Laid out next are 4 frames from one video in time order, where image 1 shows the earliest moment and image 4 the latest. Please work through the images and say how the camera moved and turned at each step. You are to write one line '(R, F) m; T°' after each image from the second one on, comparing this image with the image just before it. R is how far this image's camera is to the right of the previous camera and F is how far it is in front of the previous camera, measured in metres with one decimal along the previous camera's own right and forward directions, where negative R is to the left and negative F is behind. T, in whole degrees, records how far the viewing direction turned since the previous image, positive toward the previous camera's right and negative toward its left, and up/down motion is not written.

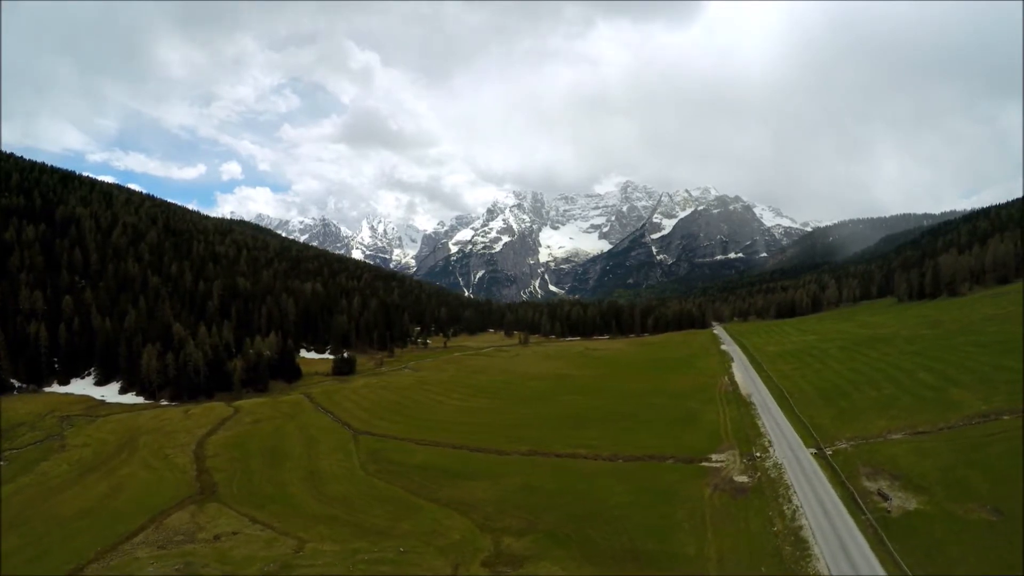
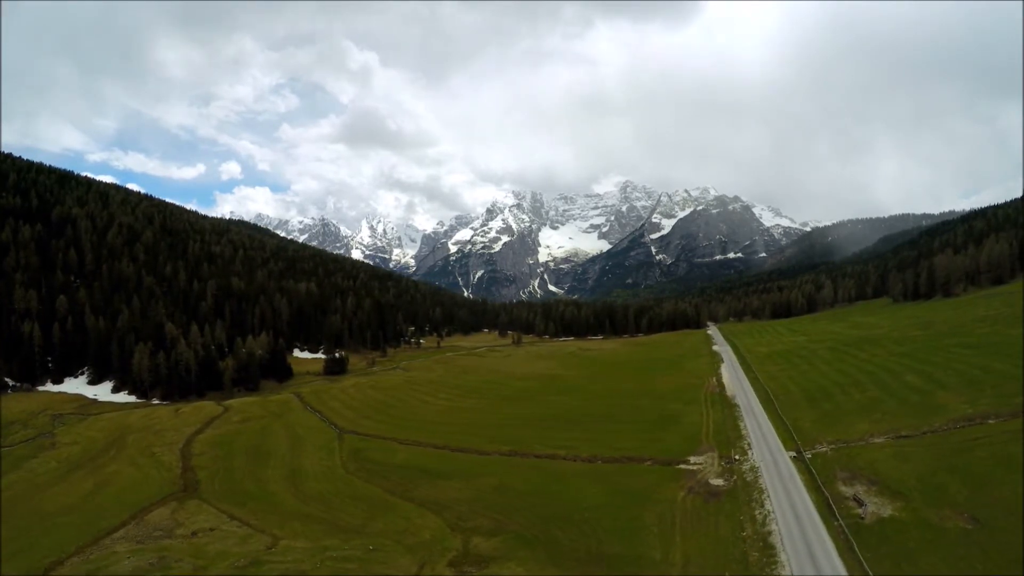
(+1.4, -0.2) m; 0°
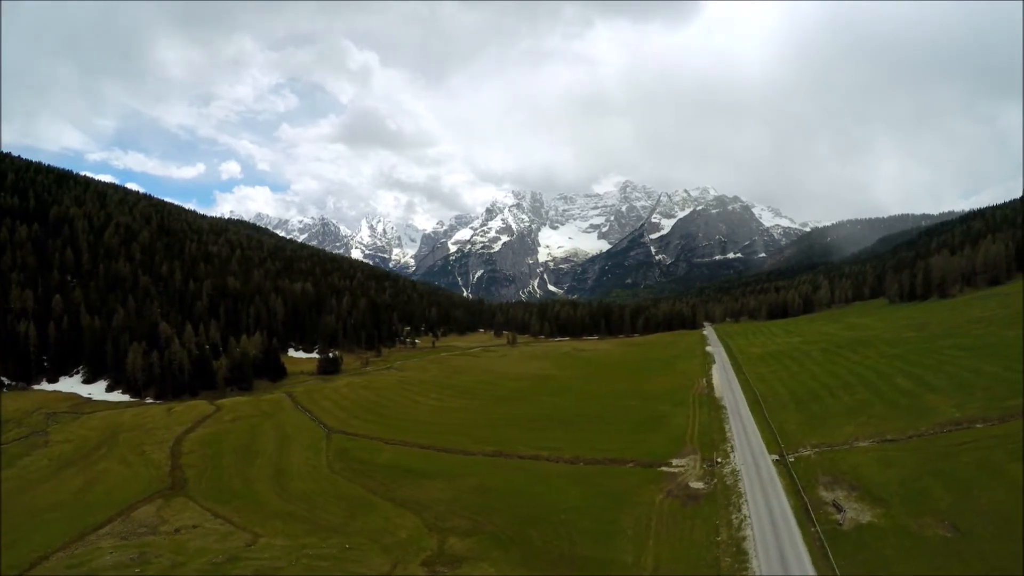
(+1.1, -0.2) m; 0°
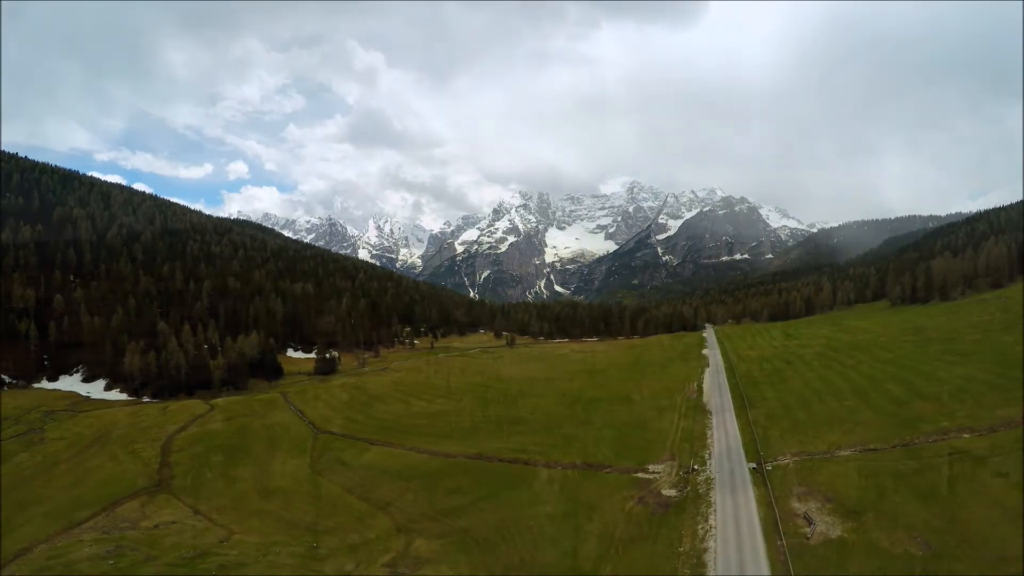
(+1.8, -0.1) m; -1°
